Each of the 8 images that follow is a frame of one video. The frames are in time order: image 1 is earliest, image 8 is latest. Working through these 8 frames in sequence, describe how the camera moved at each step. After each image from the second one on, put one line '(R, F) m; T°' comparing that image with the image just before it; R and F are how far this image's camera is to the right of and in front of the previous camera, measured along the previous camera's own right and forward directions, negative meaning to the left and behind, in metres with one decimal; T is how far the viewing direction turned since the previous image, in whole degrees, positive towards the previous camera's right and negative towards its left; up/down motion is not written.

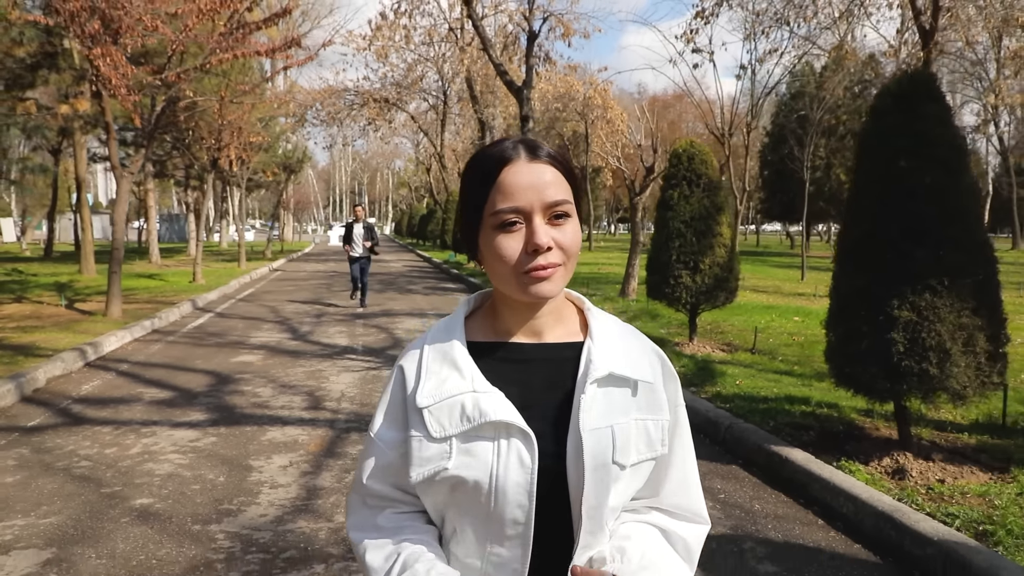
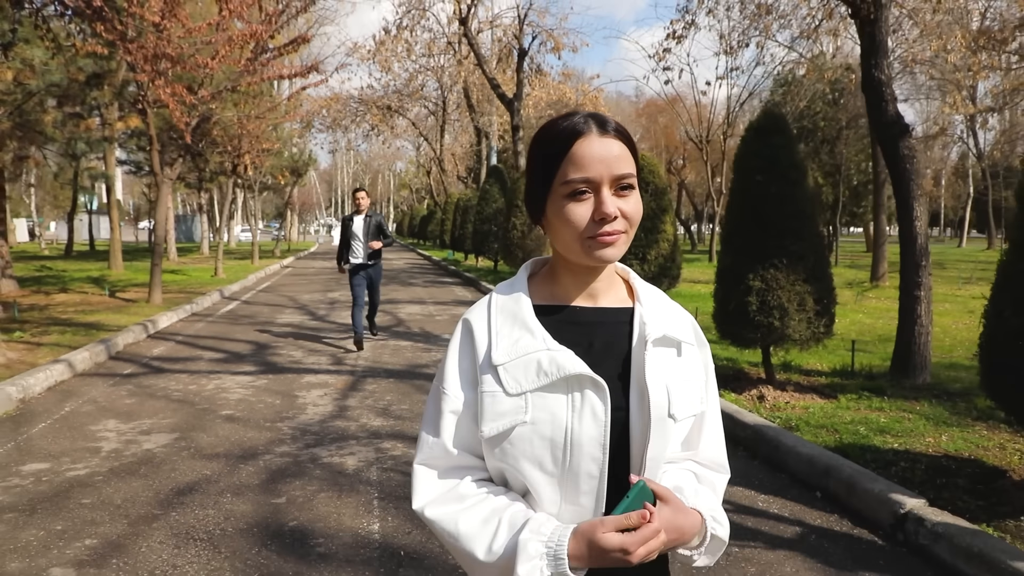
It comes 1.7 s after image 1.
(+0.2, -1.9) m; 0°
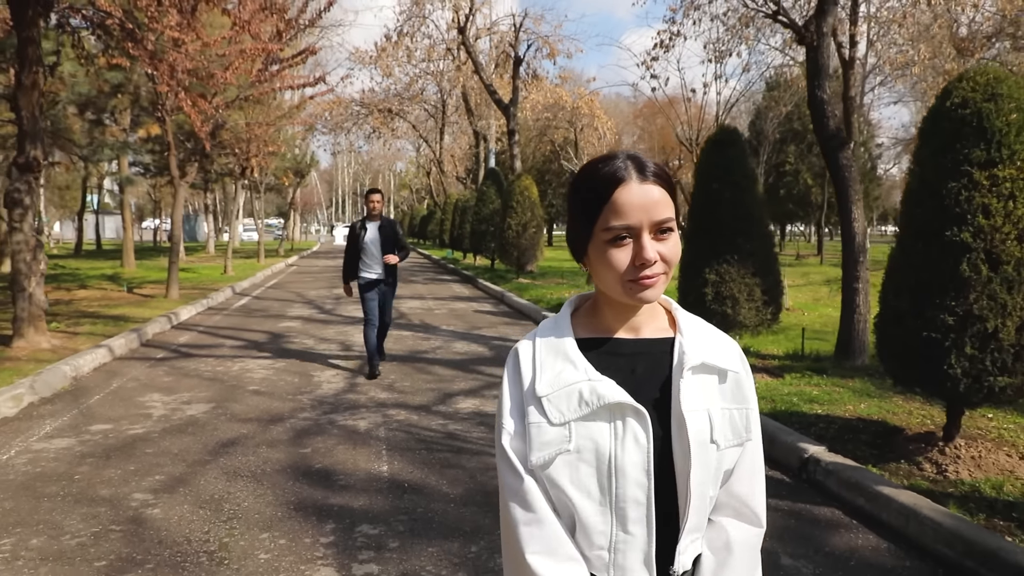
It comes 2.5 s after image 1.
(+0.1, -1.0) m; 0°
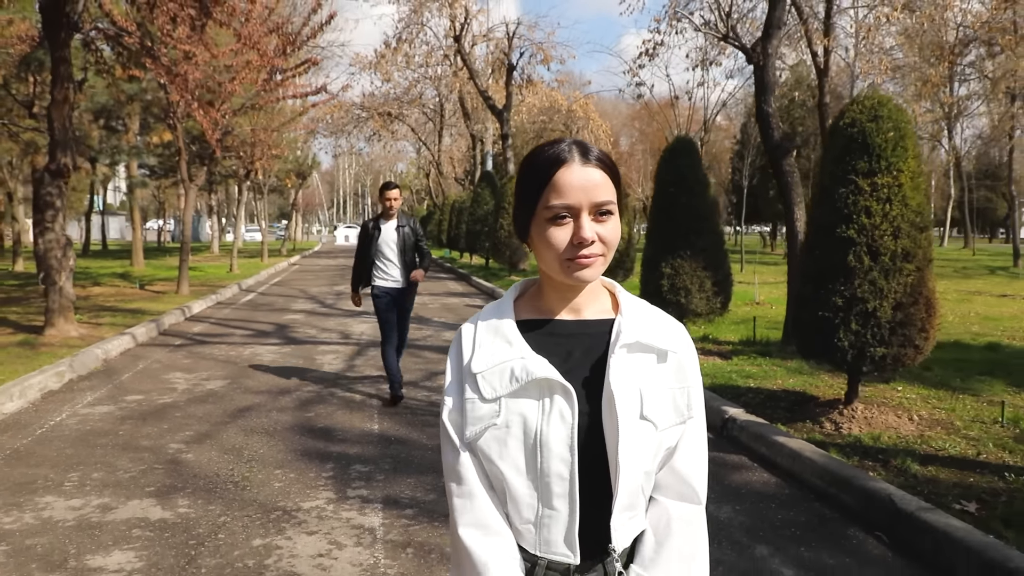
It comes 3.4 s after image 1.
(+0.2, -1.0) m; 0°
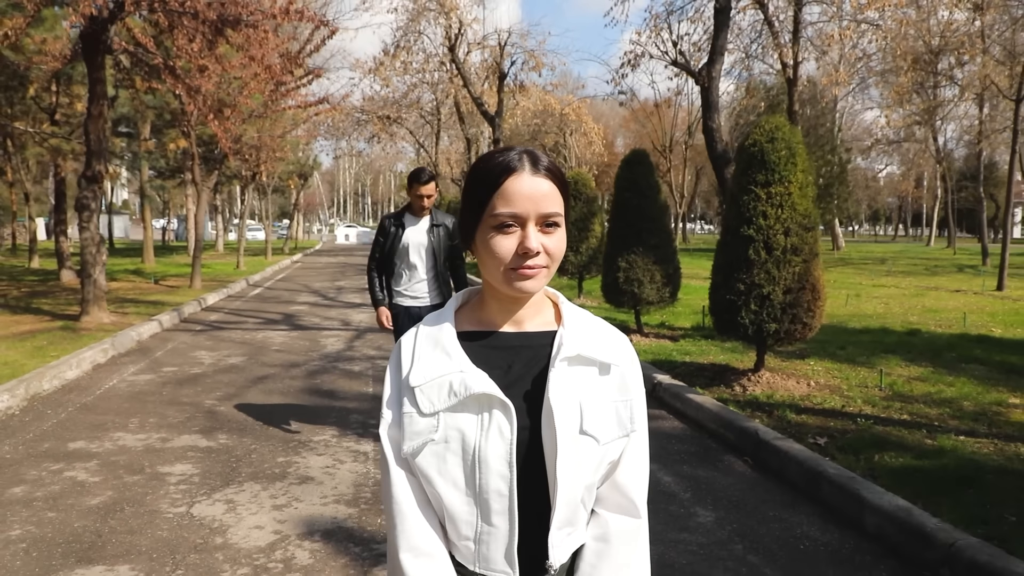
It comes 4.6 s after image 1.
(+0.3, -1.4) m; 0°
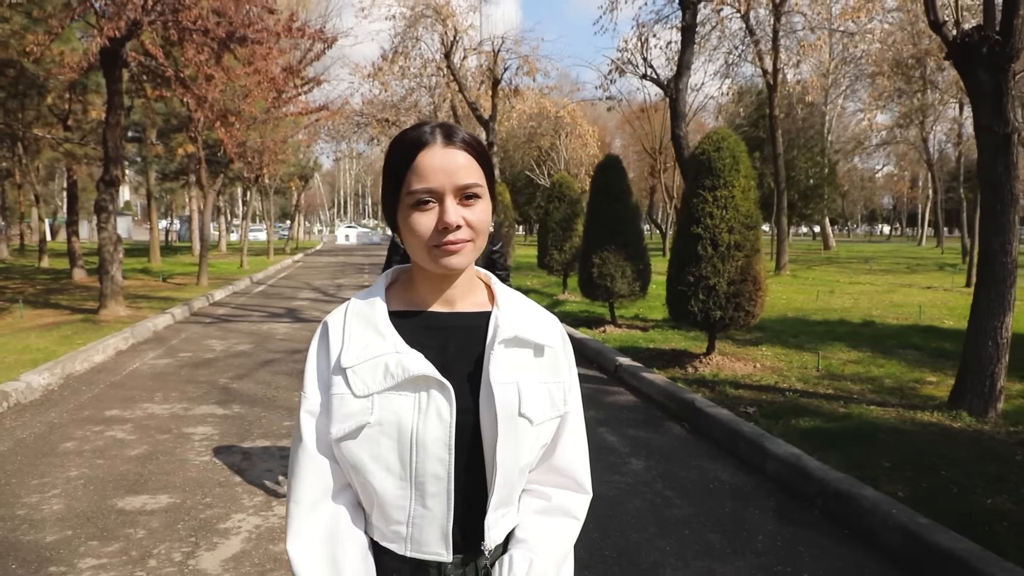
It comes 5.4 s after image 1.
(+0.2, -0.9) m; 0°
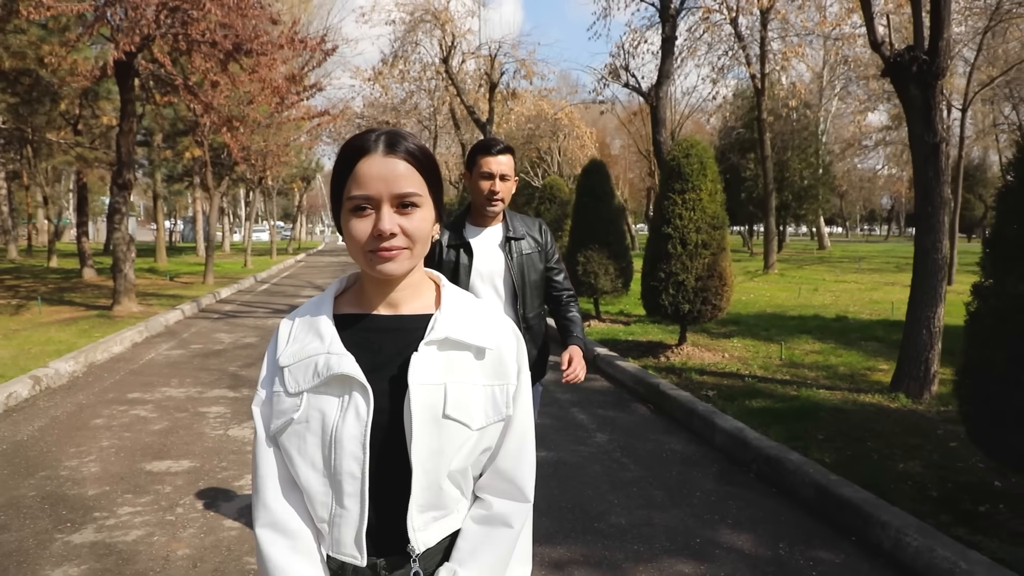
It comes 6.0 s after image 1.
(+0.2, -0.7) m; 0°
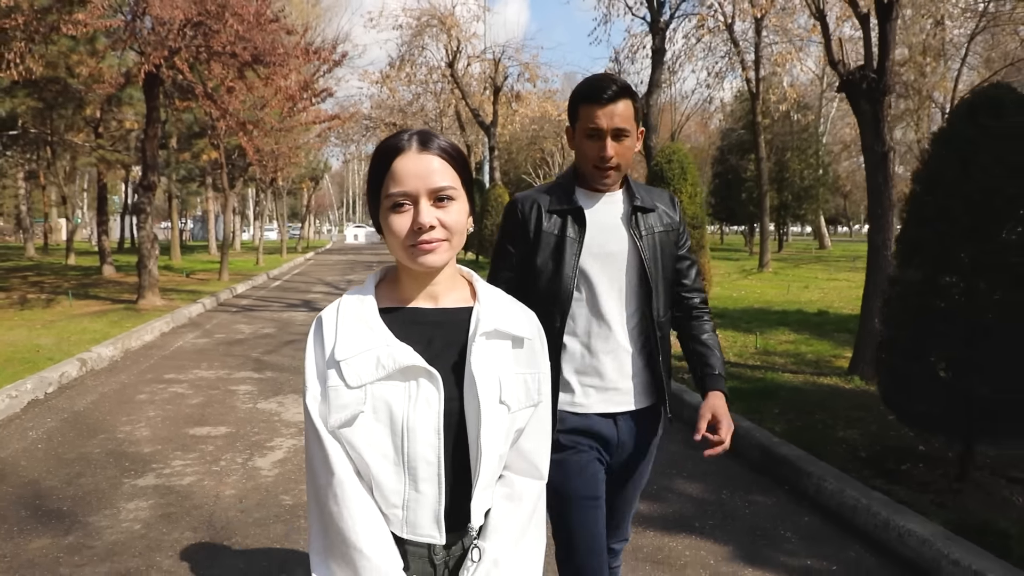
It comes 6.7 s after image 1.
(+0.1, -0.8) m; 0°
